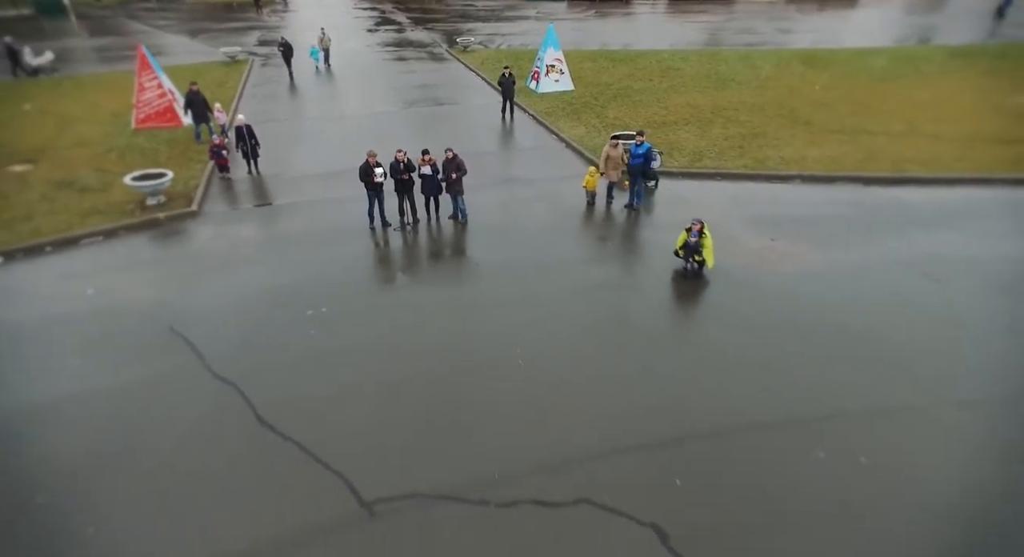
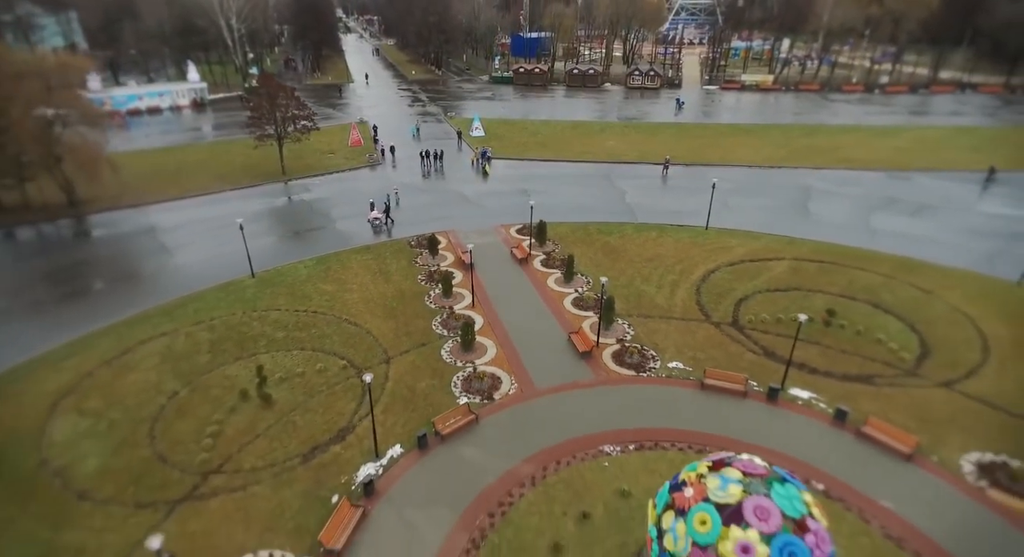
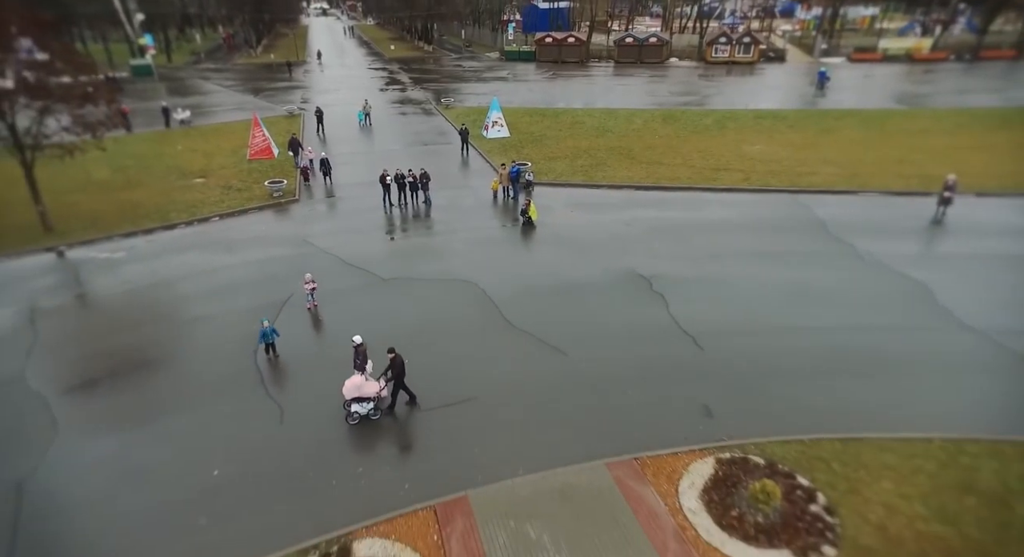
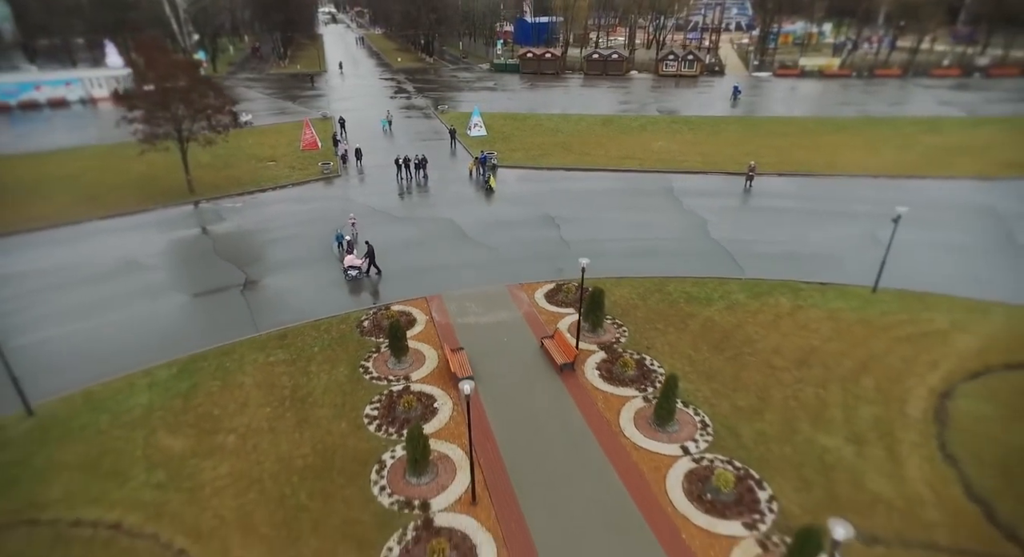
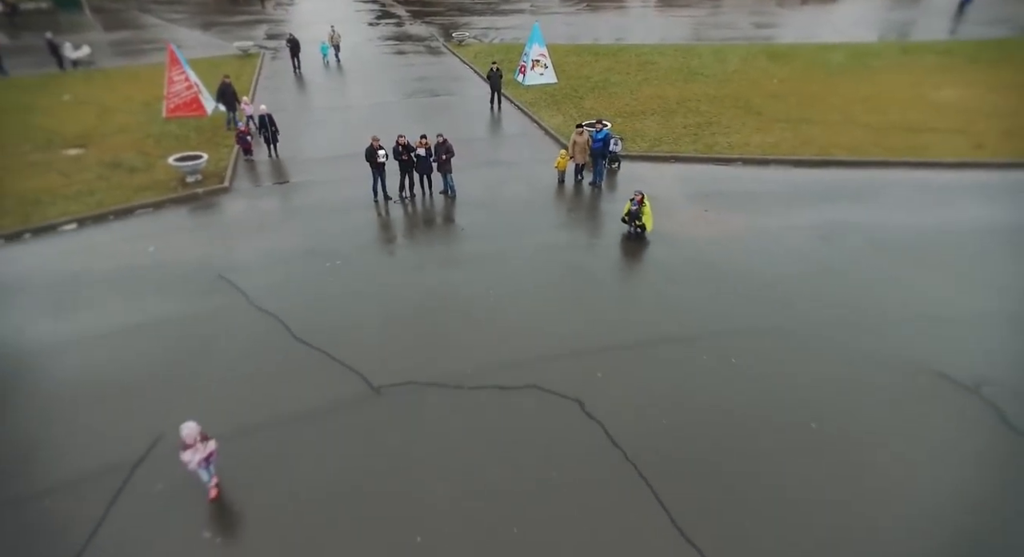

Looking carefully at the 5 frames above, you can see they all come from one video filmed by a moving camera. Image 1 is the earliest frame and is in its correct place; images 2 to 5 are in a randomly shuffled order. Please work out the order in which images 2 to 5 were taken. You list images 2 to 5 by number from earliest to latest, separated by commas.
5, 3, 4, 2
